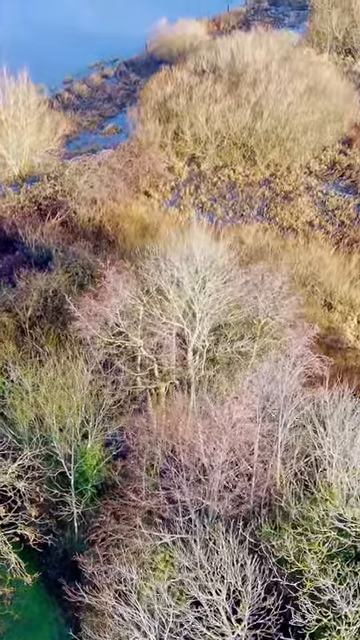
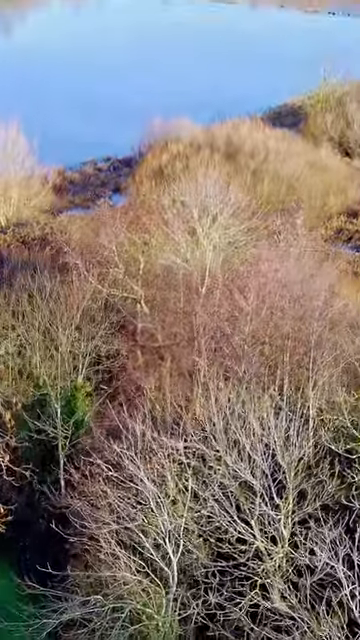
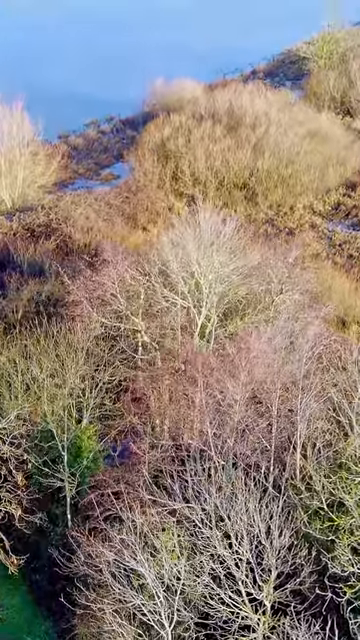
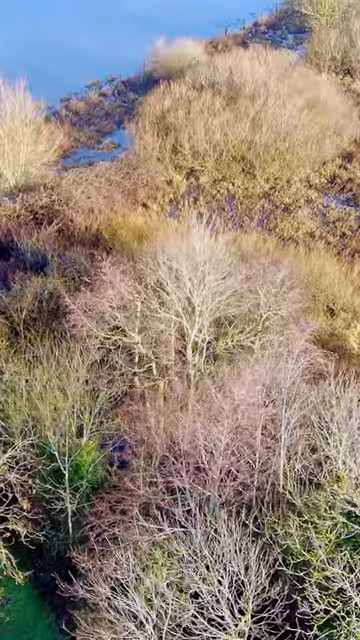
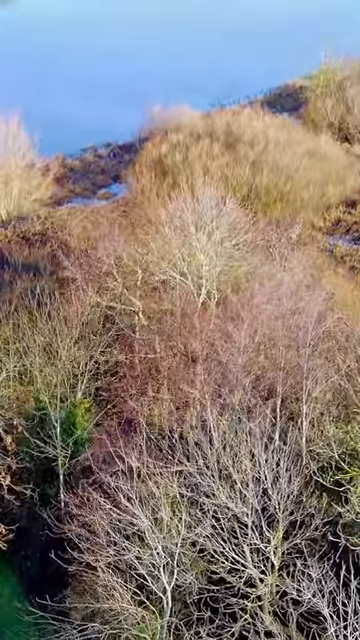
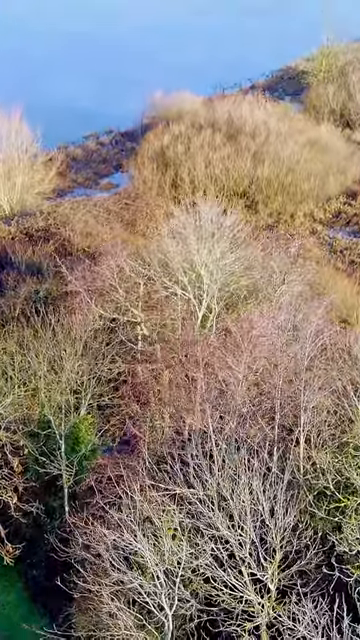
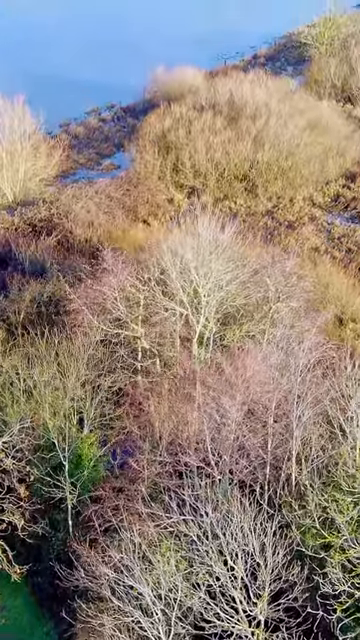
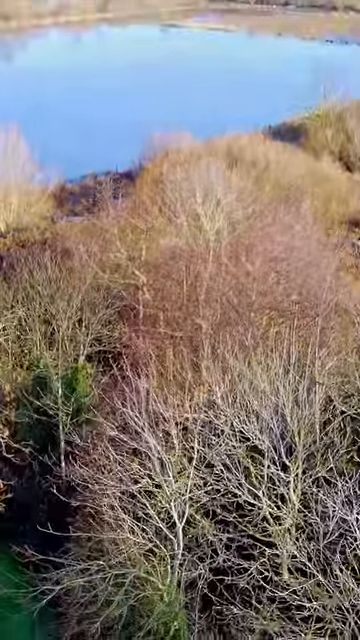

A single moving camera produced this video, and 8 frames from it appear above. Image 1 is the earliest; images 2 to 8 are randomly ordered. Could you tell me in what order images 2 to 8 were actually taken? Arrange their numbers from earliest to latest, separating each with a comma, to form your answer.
4, 7, 3, 6, 5, 2, 8
